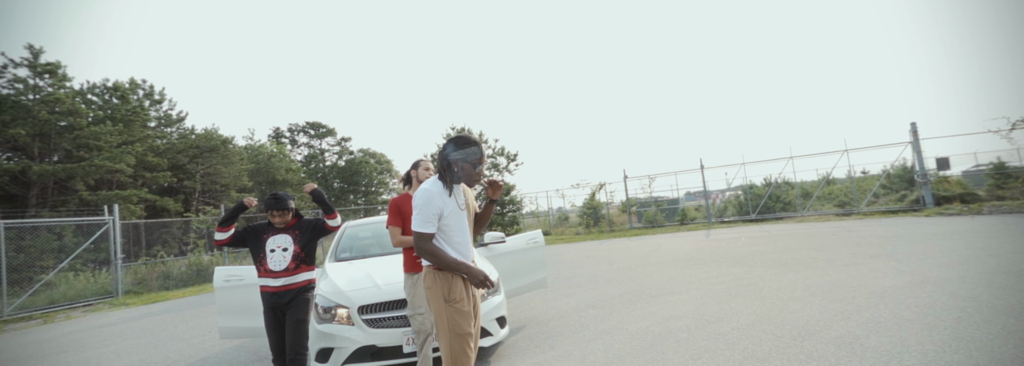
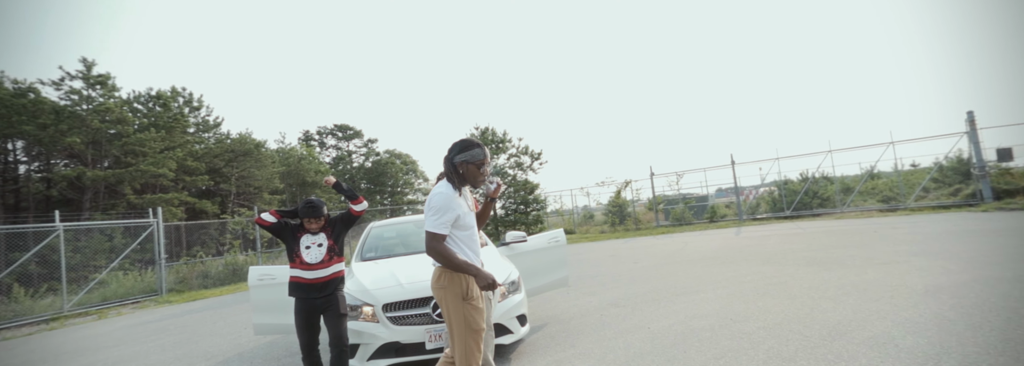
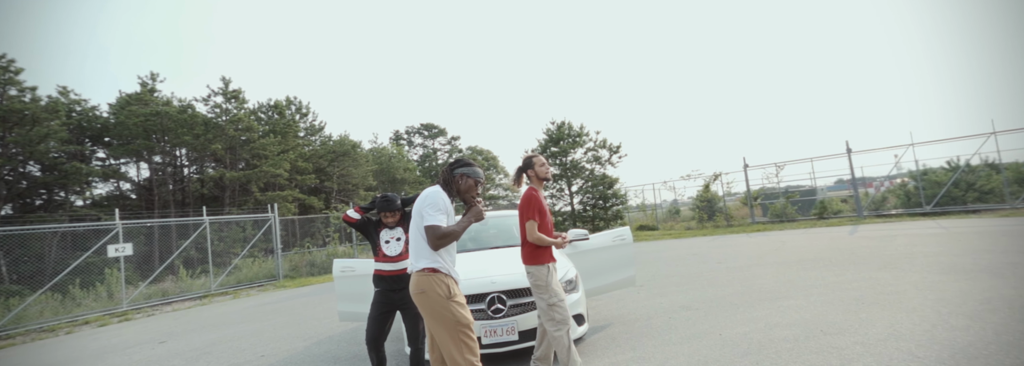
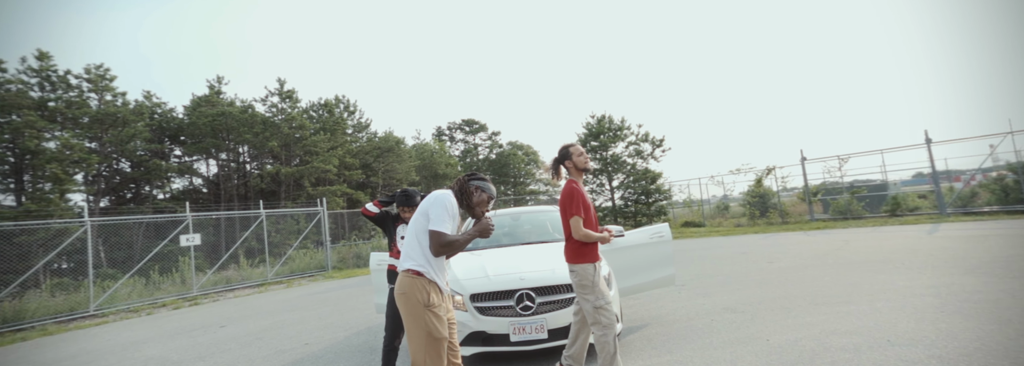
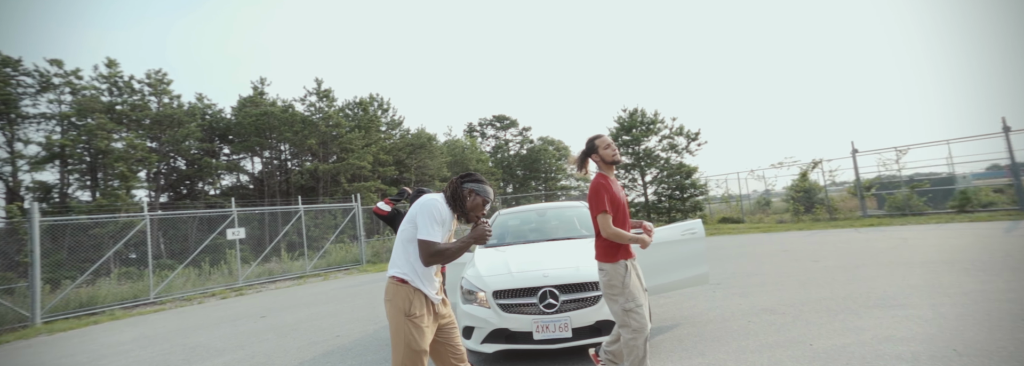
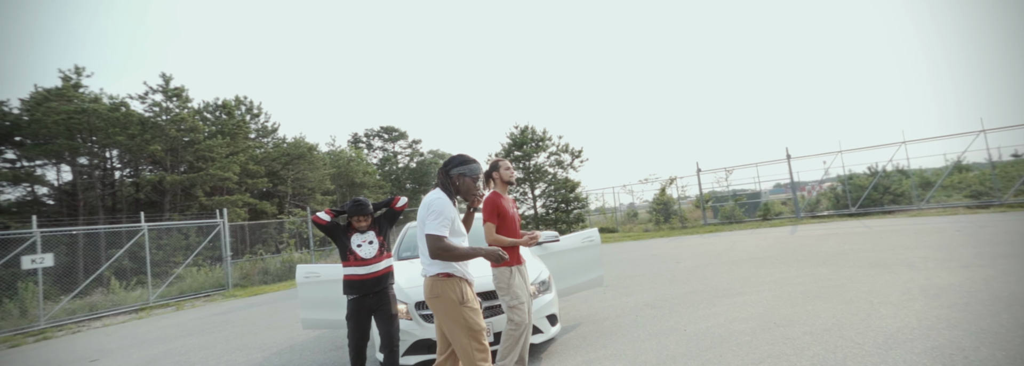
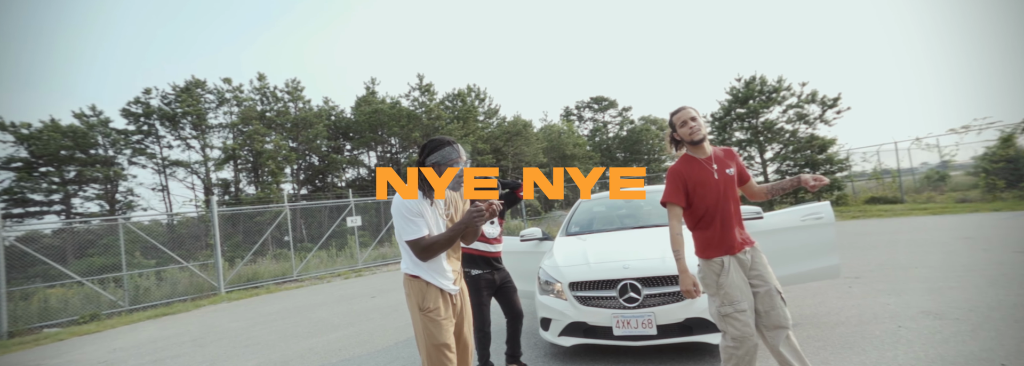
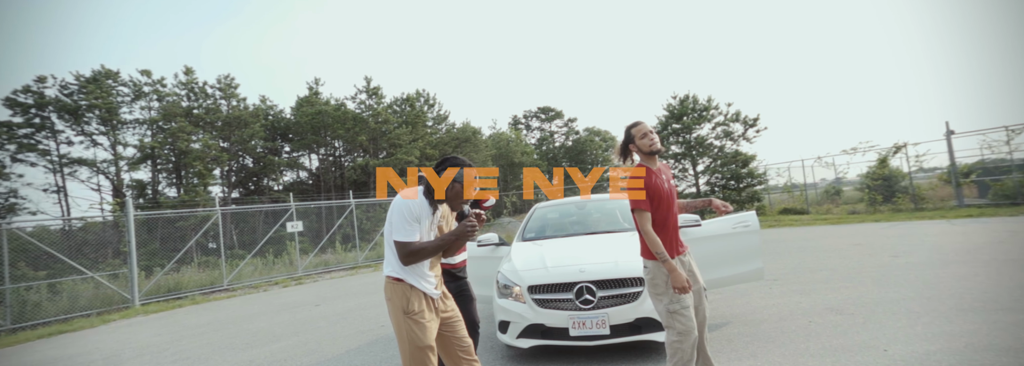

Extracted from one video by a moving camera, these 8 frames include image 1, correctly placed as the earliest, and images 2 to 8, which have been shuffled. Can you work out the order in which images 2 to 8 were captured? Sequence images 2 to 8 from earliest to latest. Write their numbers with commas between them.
2, 6, 3, 4, 5, 8, 7
